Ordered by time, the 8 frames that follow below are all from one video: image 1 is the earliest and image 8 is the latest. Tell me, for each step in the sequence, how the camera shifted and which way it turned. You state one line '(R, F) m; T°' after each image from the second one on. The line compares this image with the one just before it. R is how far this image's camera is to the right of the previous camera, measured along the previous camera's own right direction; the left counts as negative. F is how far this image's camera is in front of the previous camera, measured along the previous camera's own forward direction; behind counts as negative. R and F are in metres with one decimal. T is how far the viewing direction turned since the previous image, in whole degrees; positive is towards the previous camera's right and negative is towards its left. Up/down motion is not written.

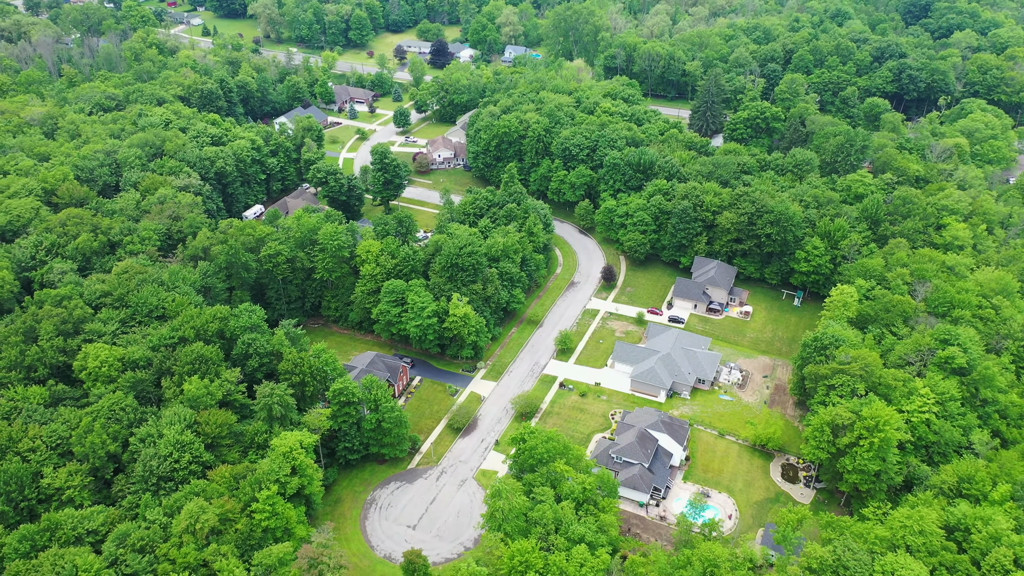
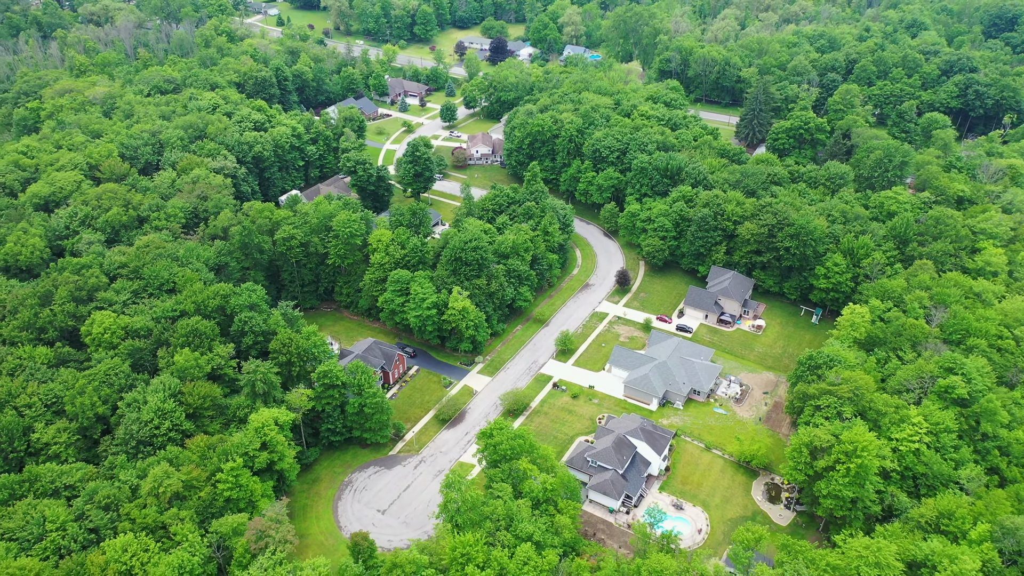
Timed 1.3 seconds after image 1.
(+6.8, +0.1) m; -6°
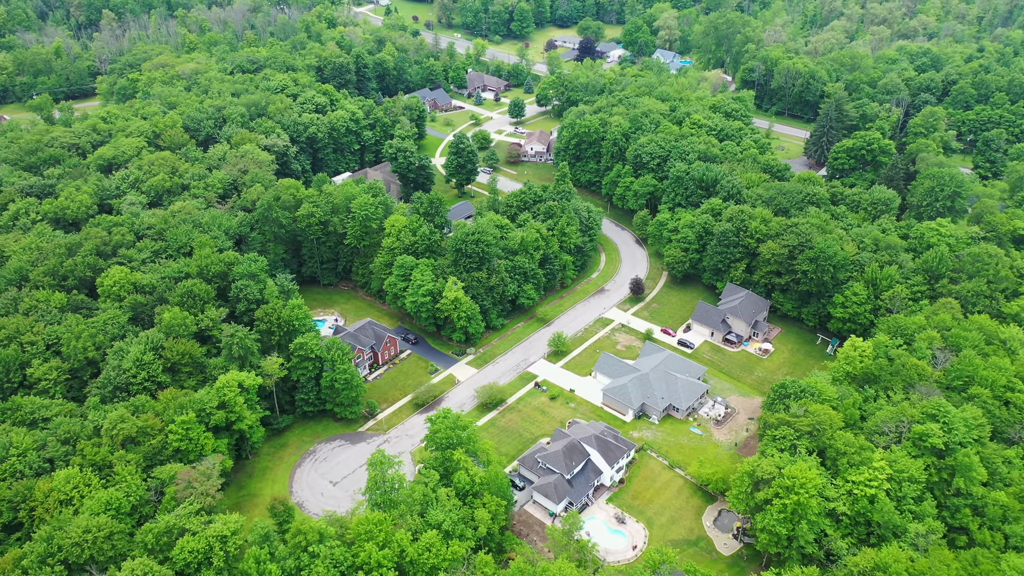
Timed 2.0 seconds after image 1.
(+11.3, +0.4) m; -9°
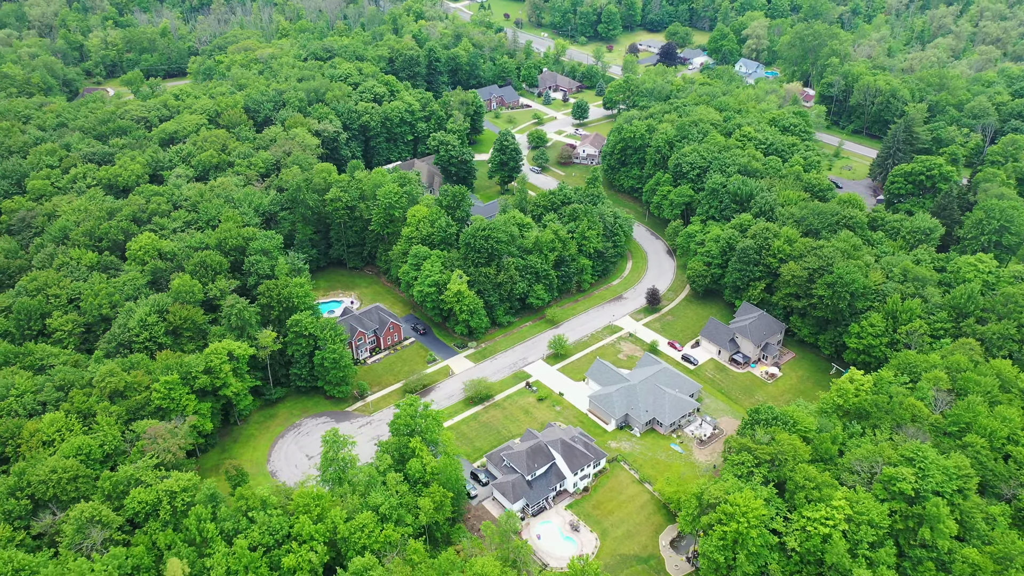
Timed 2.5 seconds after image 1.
(+9.2, +0.3) m; -8°
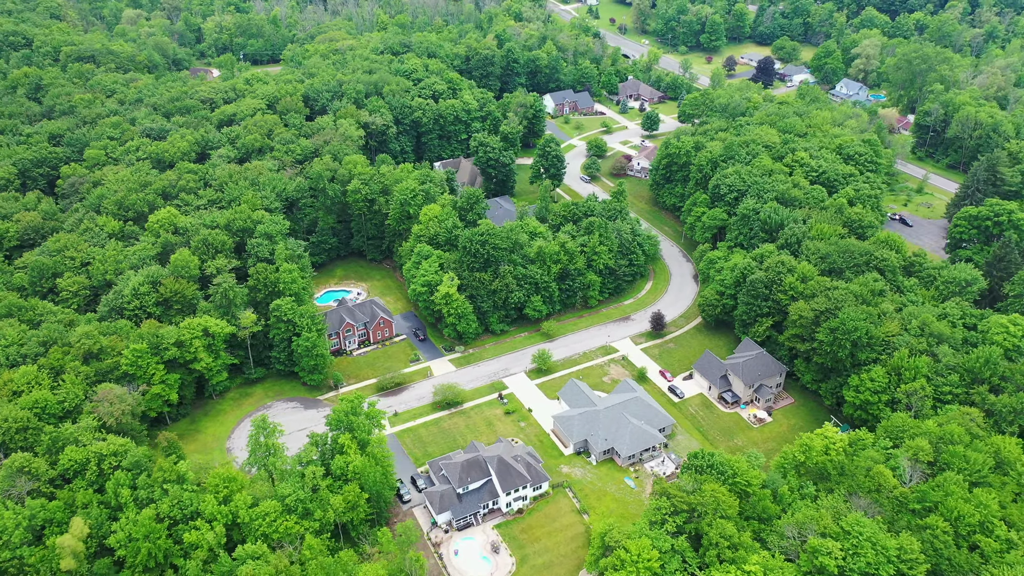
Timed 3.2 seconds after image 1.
(+12.4, +2.4) m; -10°
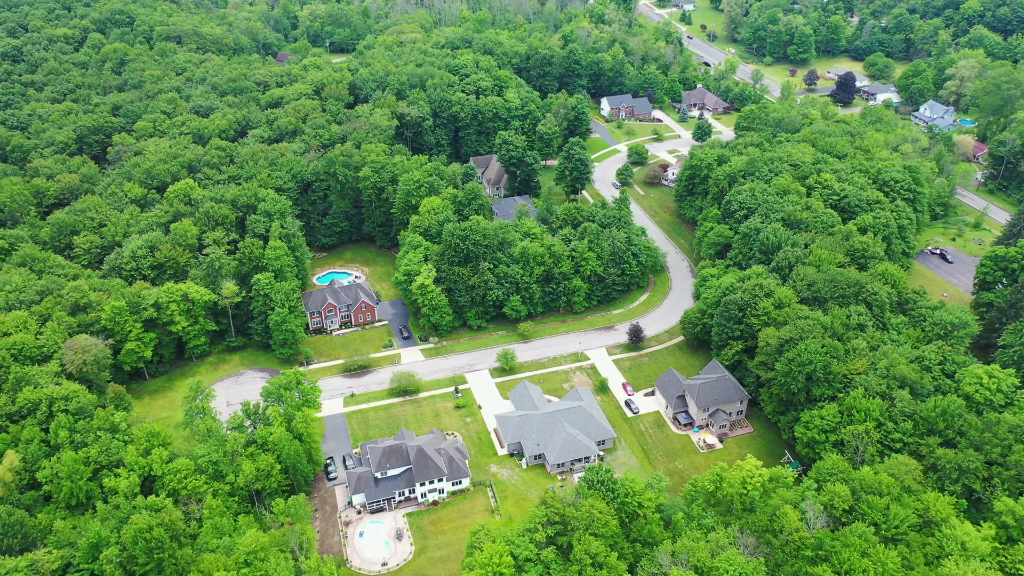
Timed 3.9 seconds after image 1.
(+13.0, +0.7) m; -9°
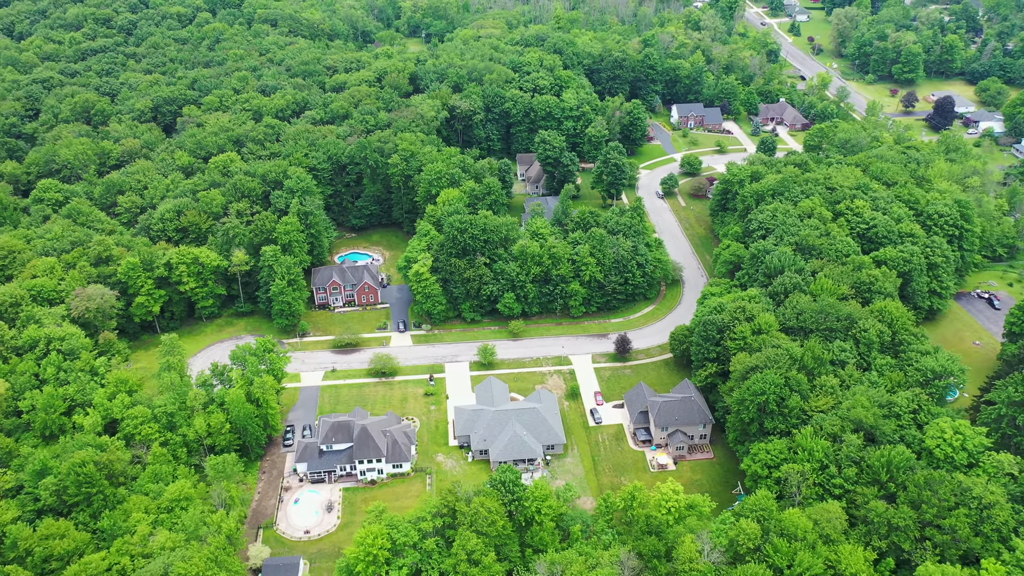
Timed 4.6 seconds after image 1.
(+12.3, +0.6) m; -9°
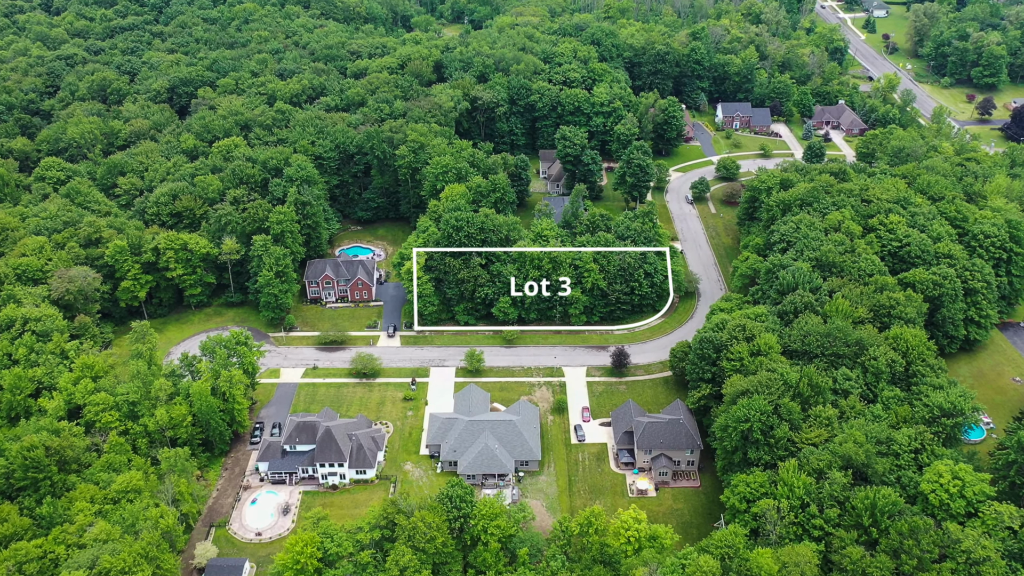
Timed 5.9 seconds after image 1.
(+6.5, +3.8) m; -5°
